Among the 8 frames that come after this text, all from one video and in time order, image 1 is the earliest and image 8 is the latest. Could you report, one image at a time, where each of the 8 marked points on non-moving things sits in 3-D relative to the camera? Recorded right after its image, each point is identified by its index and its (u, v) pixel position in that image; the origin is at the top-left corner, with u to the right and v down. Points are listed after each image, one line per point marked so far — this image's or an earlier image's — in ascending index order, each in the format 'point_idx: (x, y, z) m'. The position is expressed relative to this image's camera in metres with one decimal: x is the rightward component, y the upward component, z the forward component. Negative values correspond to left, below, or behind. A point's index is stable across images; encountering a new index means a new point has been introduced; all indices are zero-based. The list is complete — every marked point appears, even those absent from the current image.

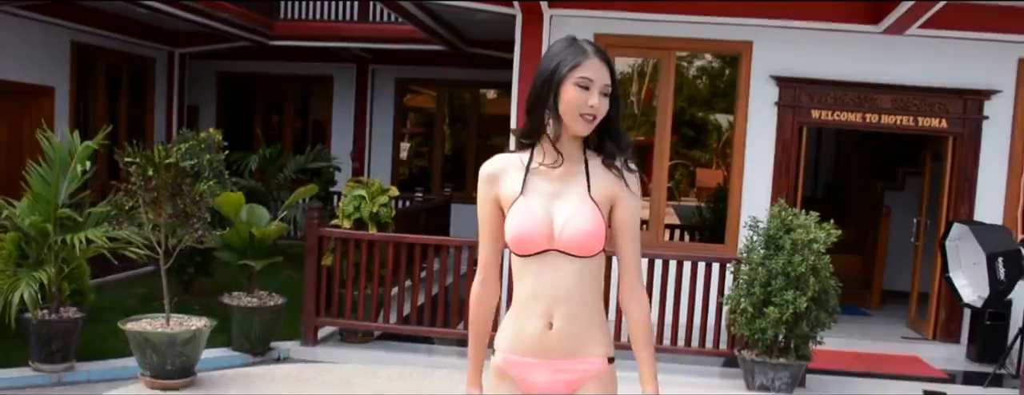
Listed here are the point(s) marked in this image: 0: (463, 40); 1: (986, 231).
0: (-0.5, +1.6, +9.9) m
1: (+3.0, -0.2, +6.3) m
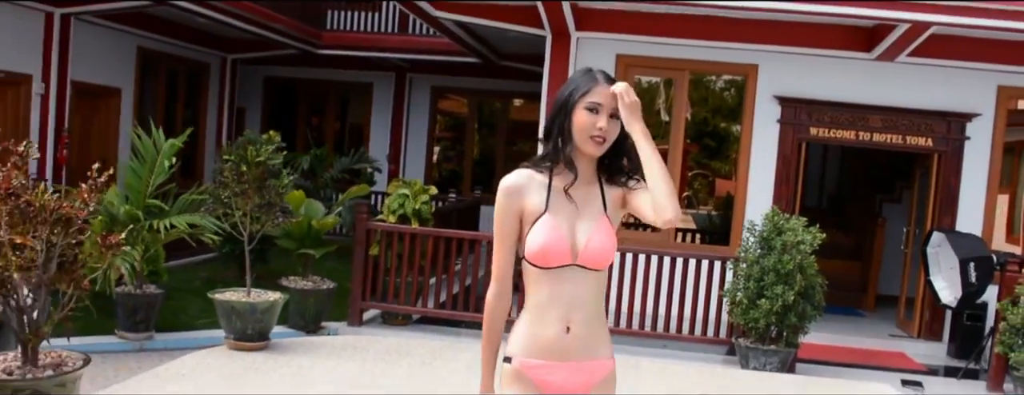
0: (-0.2, +1.6, +10.8) m
1: (+3.2, -0.3, +7.0) m
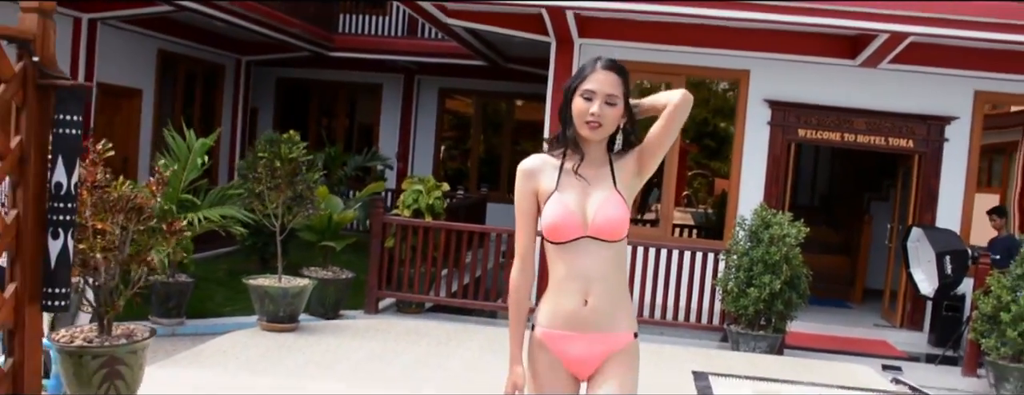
0: (-0.1, +1.6, +11.2) m
1: (+3.2, -0.3, +7.4) m
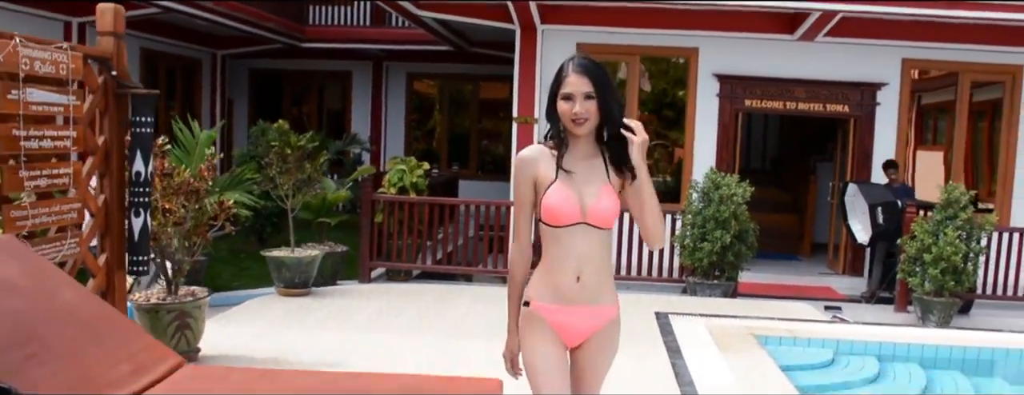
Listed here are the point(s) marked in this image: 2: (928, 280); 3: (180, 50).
0: (-0.5, +1.9, +11.9) m
1: (+3.0, +0.1, +8.3) m
2: (+3.2, -0.6, +7.6) m
3: (-4.2, +1.9, +12.6) m
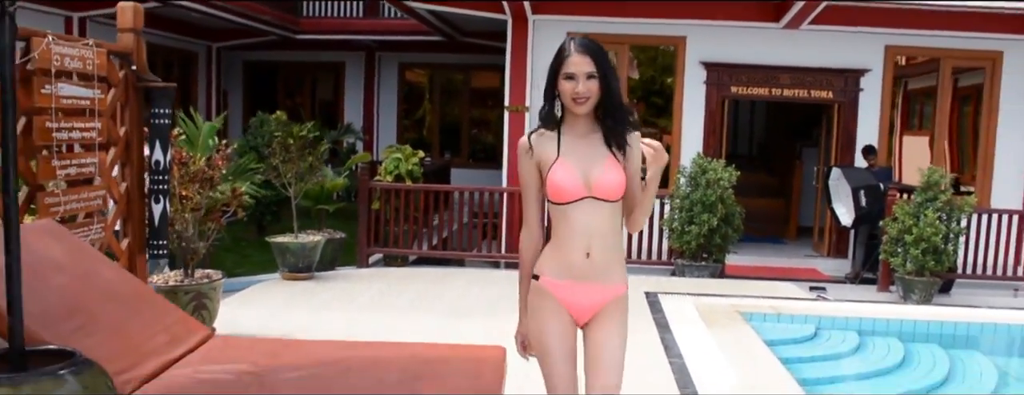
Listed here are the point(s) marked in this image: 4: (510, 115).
0: (-0.7, +2.0, +12.2) m
1: (+3.0, +0.2, +8.6) m
2: (+3.2, -0.5, +7.9) m
3: (-4.4, +2.0, +12.8) m
4: (0.0, +0.7, +8.8) m
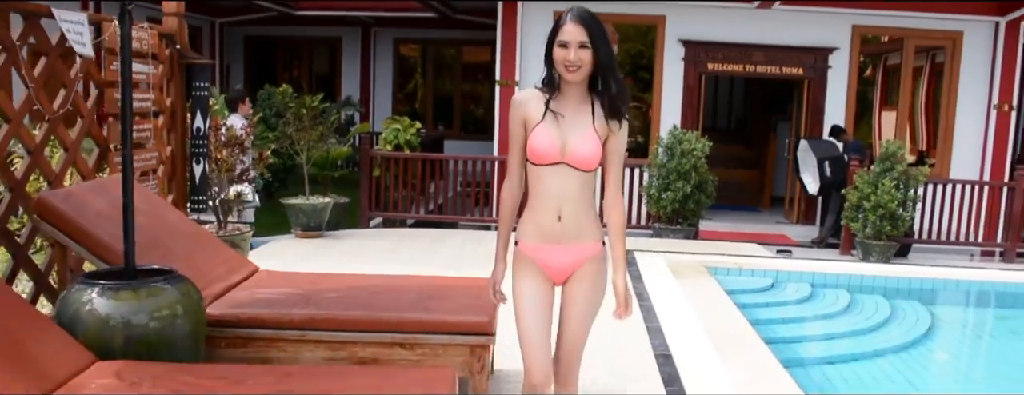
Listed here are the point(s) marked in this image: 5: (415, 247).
0: (-0.8, +2.4, +12.7) m
1: (+2.9, +0.5, +9.3) m
2: (+3.1, -0.2, +8.6) m
3: (-4.5, +2.4, +13.4) m
4: (-0.1, +1.0, +9.4) m
5: (-0.7, -0.4, +6.9) m
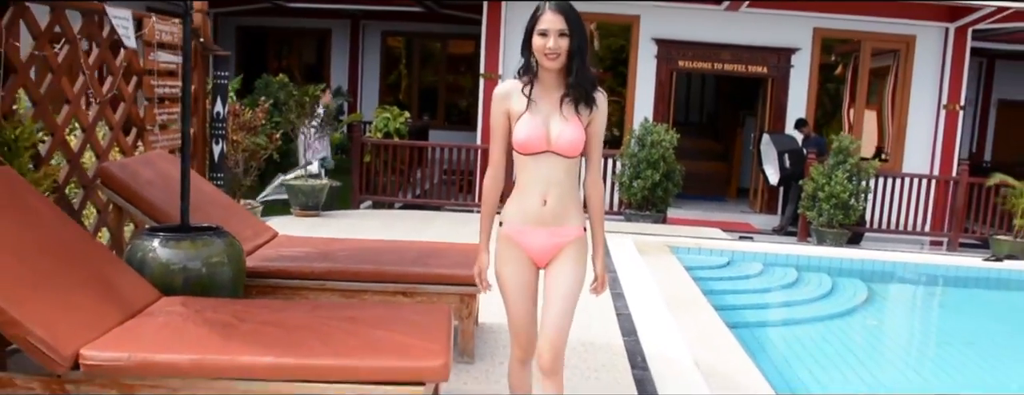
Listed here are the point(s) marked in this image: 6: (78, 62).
0: (-1.0, +2.6, +13.3) m
1: (+2.7, +0.6, +10.0) m
2: (+2.9, -0.1, +9.3) m
3: (-4.7, +2.7, +13.9) m
4: (-0.3, +1.2, +10.0) m
5: (-0.8, -0.2, +7.5) m
6: (-1.8, +0.5, +4.0) m
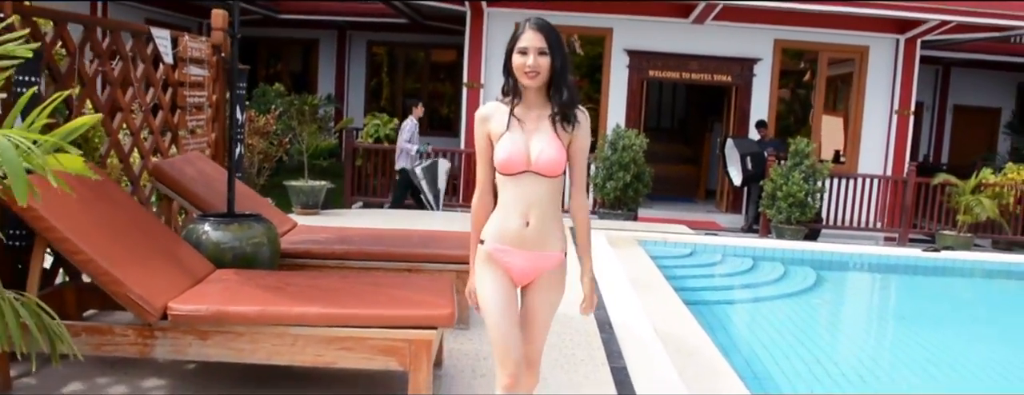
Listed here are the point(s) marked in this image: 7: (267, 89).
0: (-1.3, +2.6, +14.0) m
1: (+2.5, +0.6, +10.7) m
2: (+2.7, -0.1, +10.0) m
3: (-5.0, +2.6, +14.5) m
4: (-0.5, +1.2, +10.8) m
5: (-1.0, -0.2, +8.2) m
6: (-1.8, +0.6, +4.7) m
7: (-2.5, +1.1, +10.1) m
